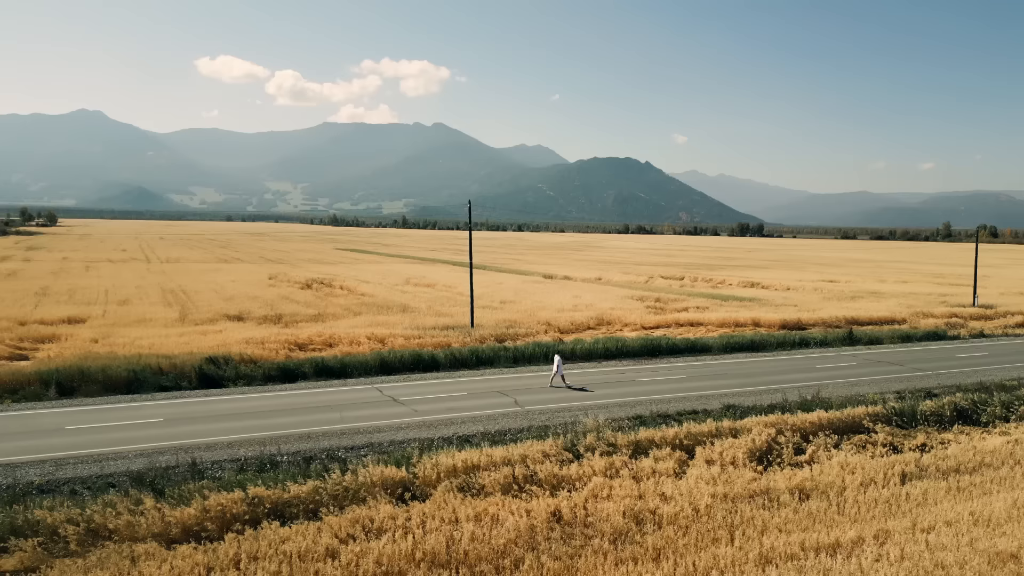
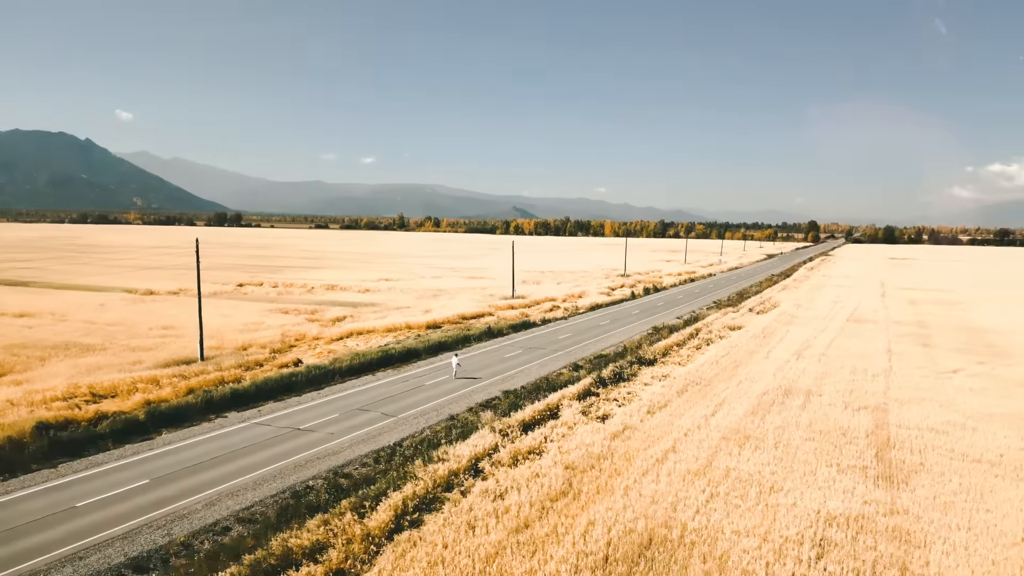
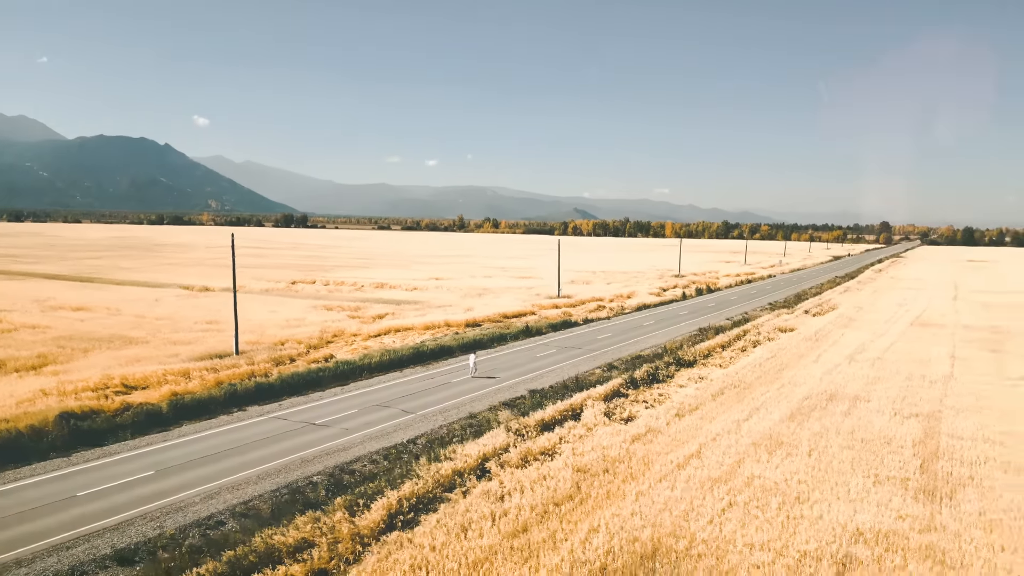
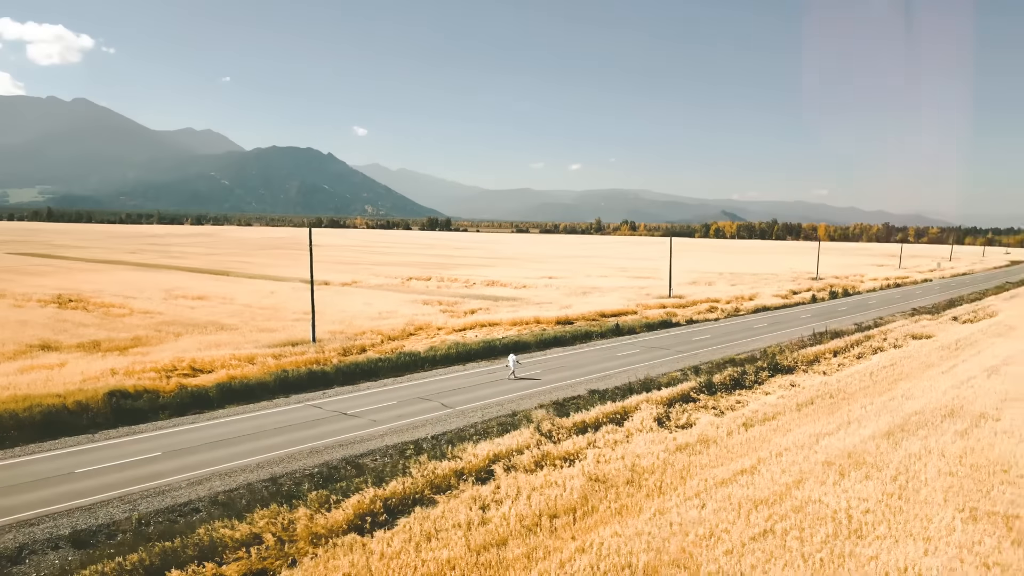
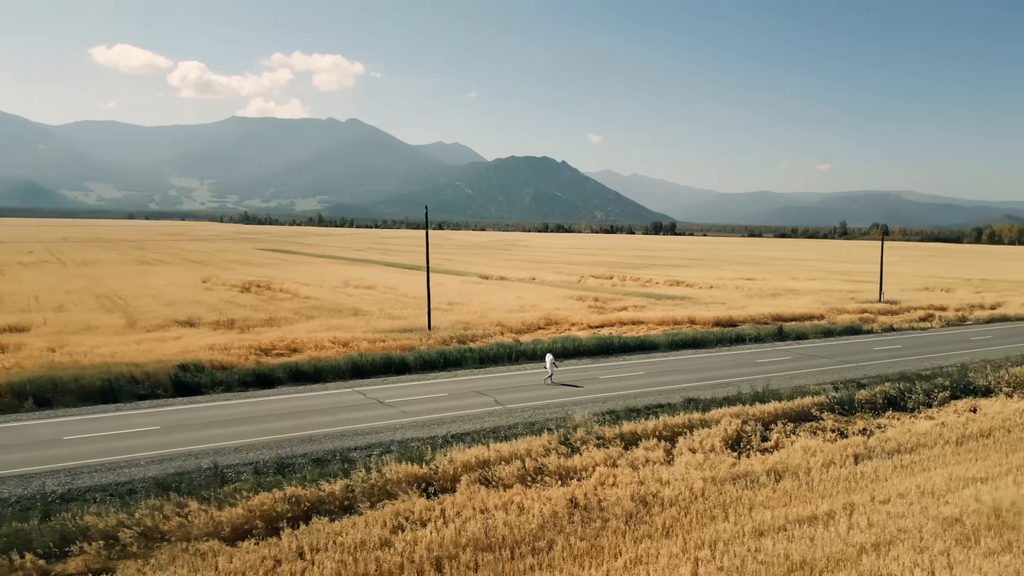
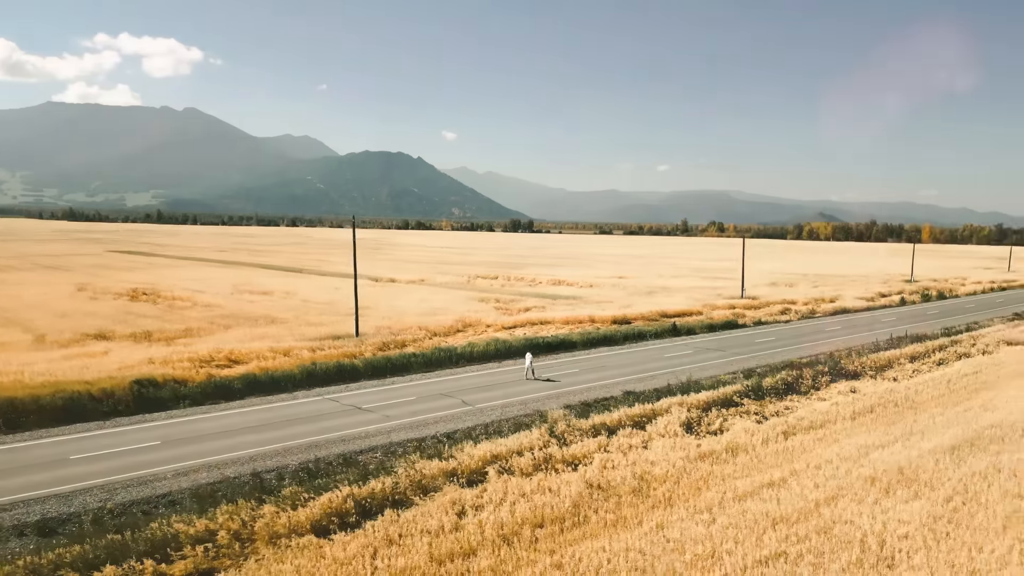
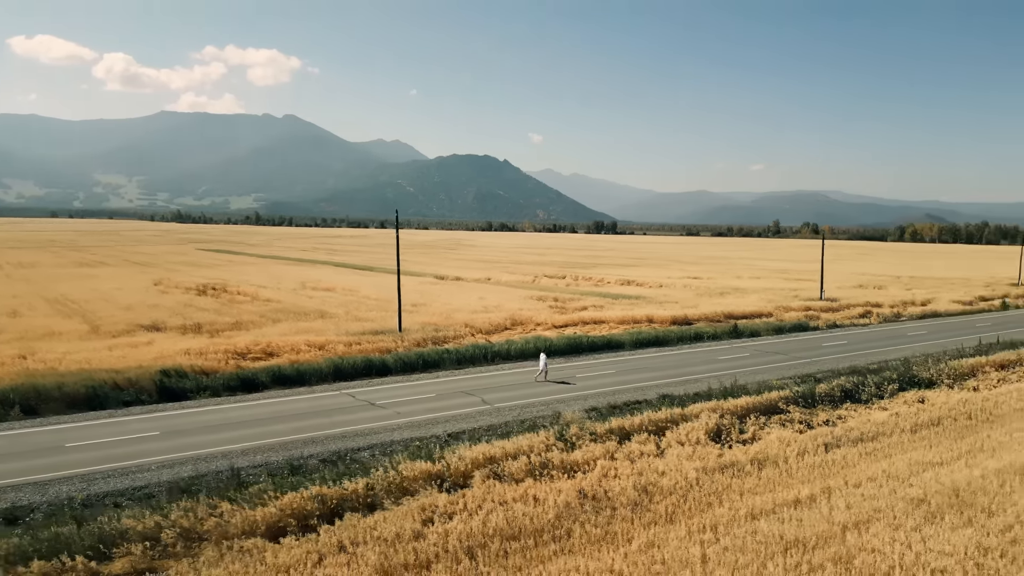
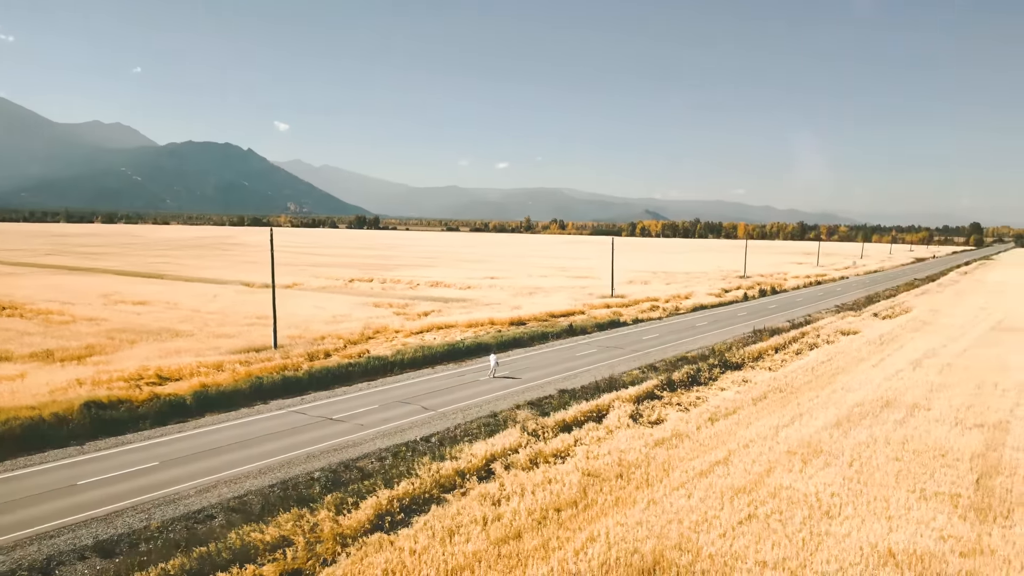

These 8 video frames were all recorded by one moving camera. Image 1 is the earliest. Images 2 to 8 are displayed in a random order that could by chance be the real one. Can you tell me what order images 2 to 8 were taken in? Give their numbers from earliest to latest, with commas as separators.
5, 7, 6, 4, 8, 3, 2
